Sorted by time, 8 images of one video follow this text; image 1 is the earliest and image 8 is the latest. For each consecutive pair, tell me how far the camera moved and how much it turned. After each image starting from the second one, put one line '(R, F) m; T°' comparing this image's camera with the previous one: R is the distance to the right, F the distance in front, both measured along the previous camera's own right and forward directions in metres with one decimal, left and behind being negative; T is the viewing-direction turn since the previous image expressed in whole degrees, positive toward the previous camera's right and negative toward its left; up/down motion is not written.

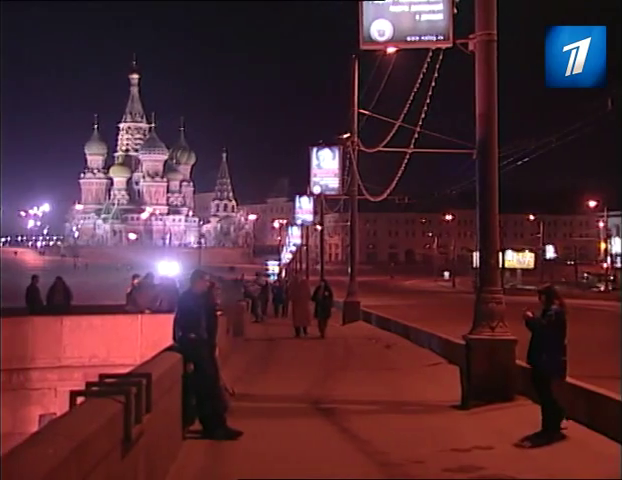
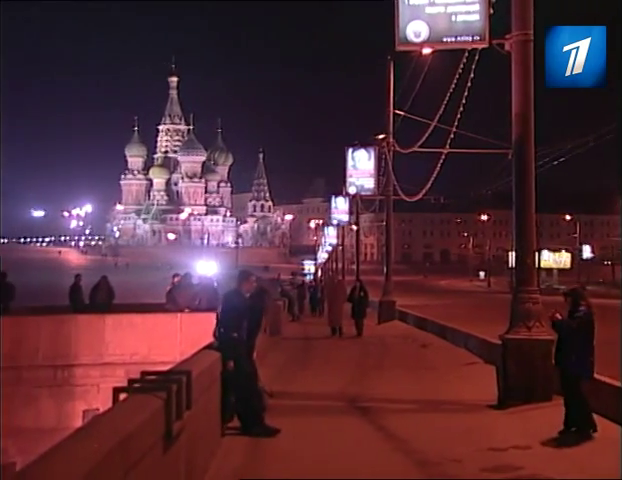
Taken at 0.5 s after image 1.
(-0.1, -0.2) m; -2°
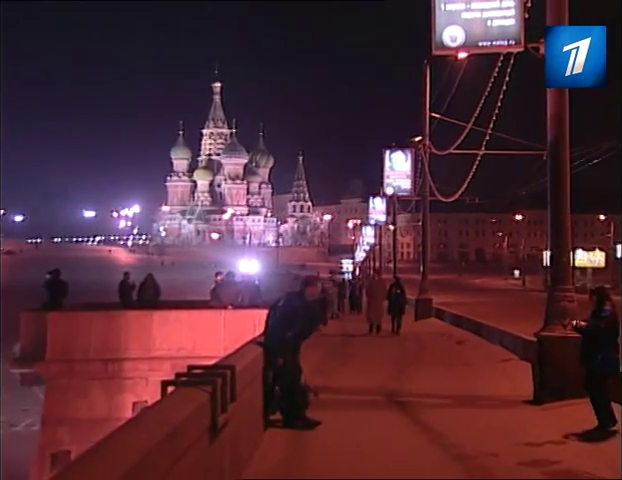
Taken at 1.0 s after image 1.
(-0.3, -0.6) m; -2°
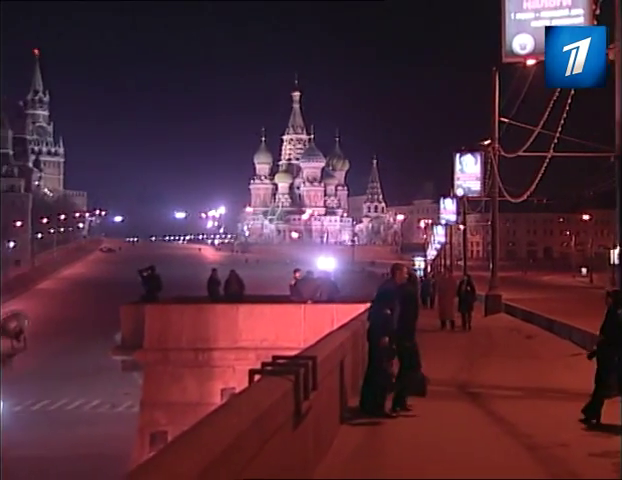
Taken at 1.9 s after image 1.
(-0.6, -1.2) m; -4°
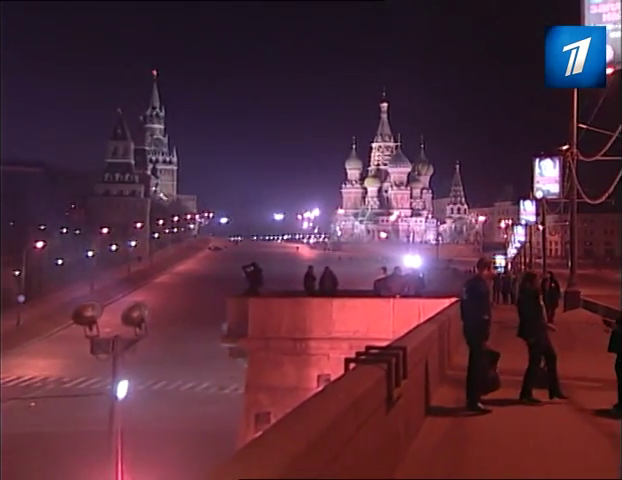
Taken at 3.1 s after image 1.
(-0.5, -1.7) m; -5°
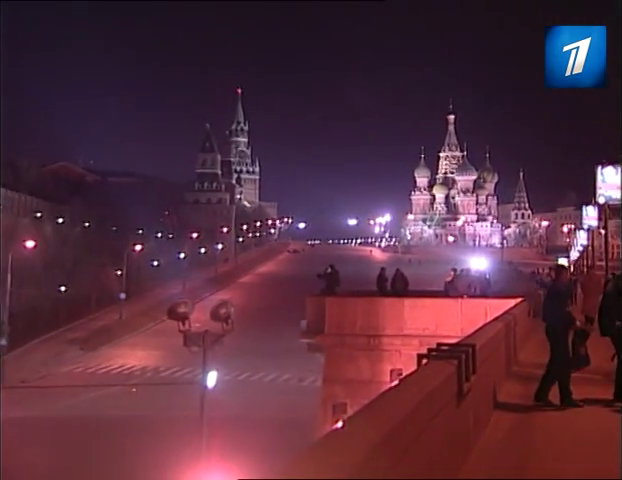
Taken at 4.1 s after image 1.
(-0.5, -1.6) m; -4°
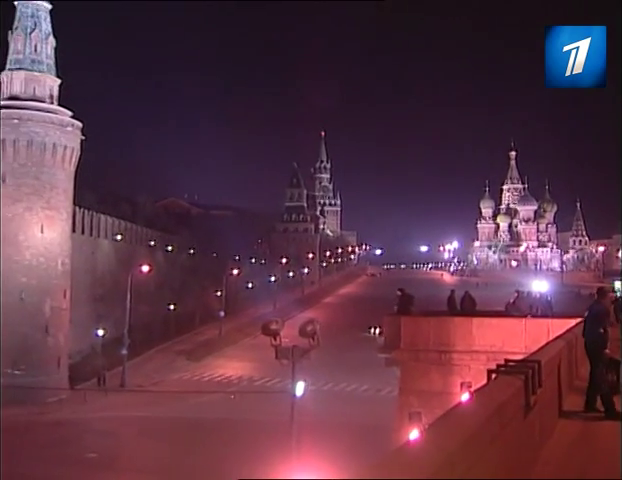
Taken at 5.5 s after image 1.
(-0.7, -2.7) m; -4°
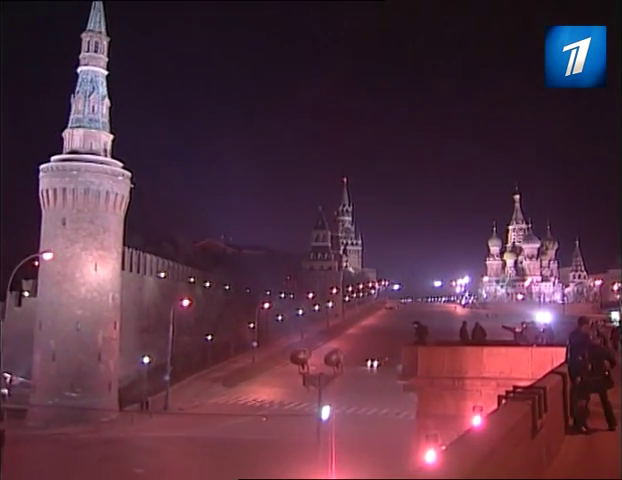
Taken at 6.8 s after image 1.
(-0.4, -2.5) m; -1°
